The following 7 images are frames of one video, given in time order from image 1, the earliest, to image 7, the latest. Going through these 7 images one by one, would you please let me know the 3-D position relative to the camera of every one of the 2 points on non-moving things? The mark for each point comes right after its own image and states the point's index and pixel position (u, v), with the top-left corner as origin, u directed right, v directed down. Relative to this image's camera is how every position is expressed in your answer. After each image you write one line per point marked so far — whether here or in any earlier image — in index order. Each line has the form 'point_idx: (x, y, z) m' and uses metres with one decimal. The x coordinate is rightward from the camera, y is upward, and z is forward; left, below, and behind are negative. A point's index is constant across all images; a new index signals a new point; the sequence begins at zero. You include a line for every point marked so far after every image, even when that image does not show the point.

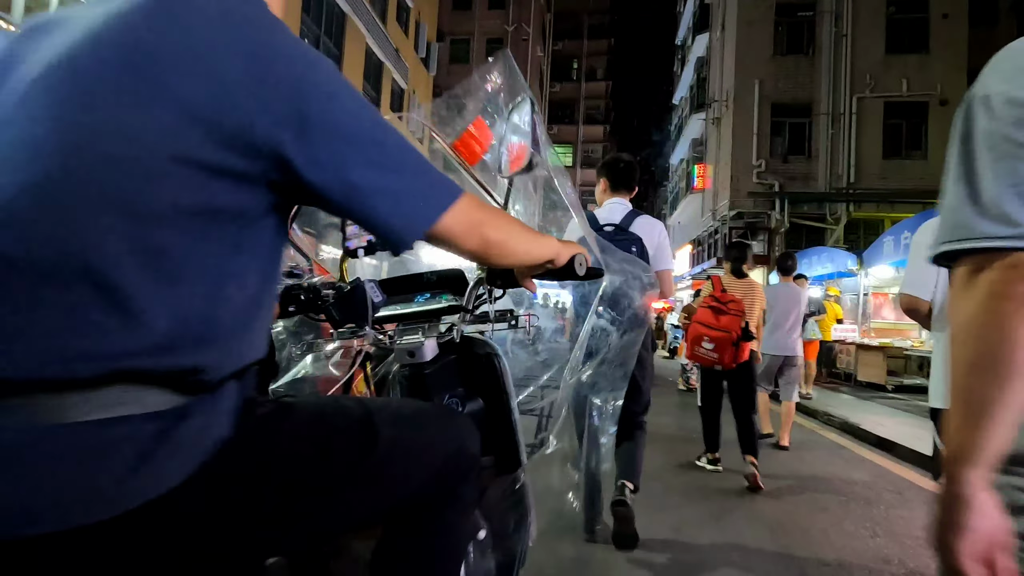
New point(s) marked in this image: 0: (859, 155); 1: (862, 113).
0: (+10.3, +4.0, +18.4) m
1: (+10.4, +5.2, +18.4) m
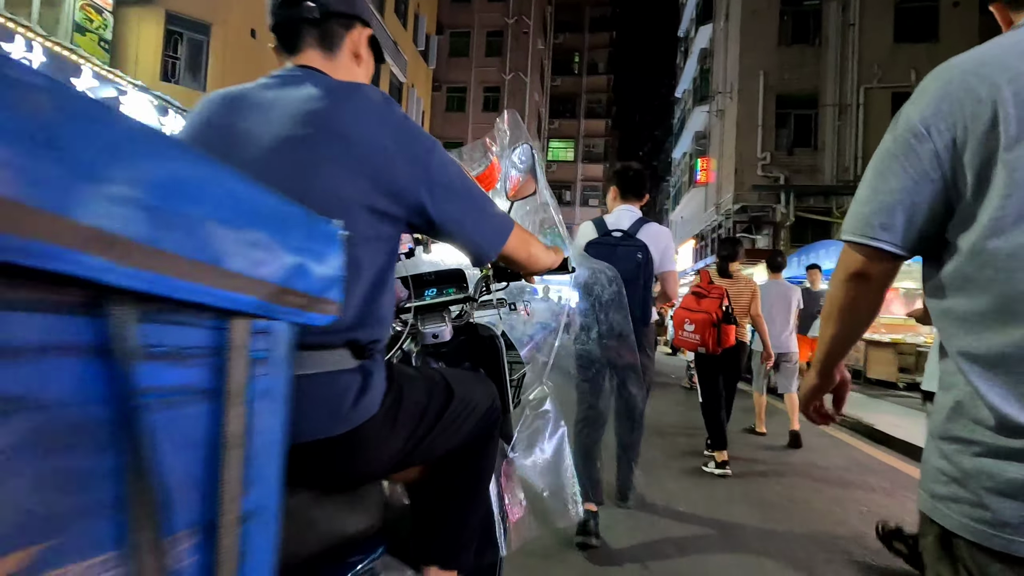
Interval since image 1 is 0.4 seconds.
0: (+10.3, +4.1, +18.0) m
1: (+10.4, +5.3, +18.0) m
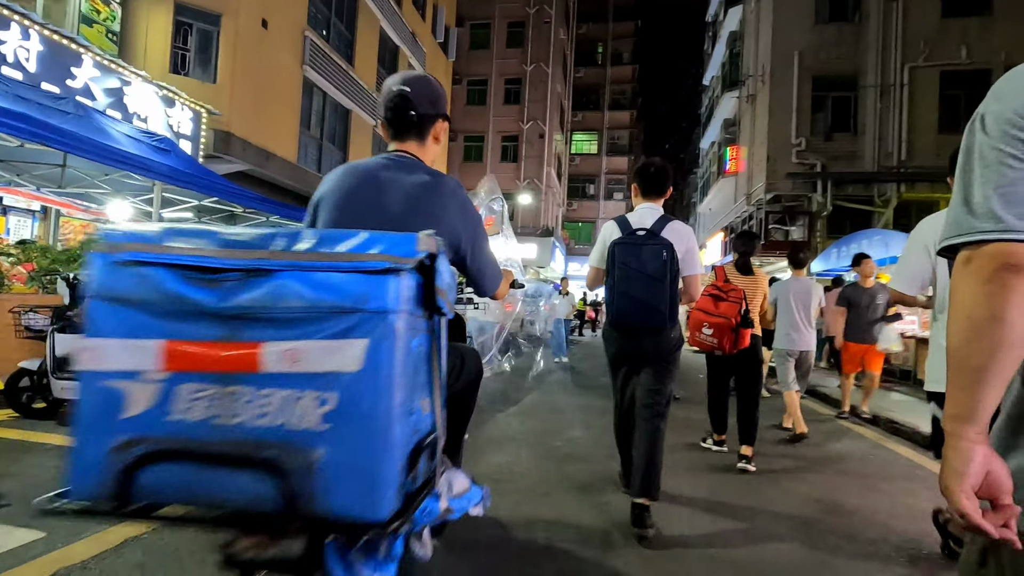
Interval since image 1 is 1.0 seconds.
0: (+10.9, +4.3, +16.9) m
1: (+10.9, +5.5, +16.9) m
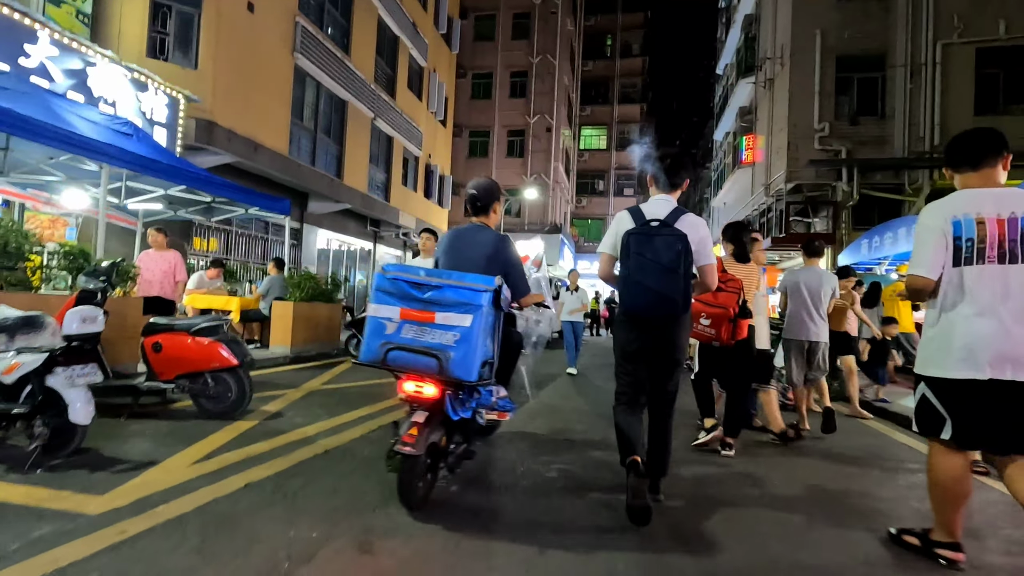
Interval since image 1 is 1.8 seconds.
0: (+10.9, +4.5, +15.7) m
1: (+11.0, +5.7, +15.7) m
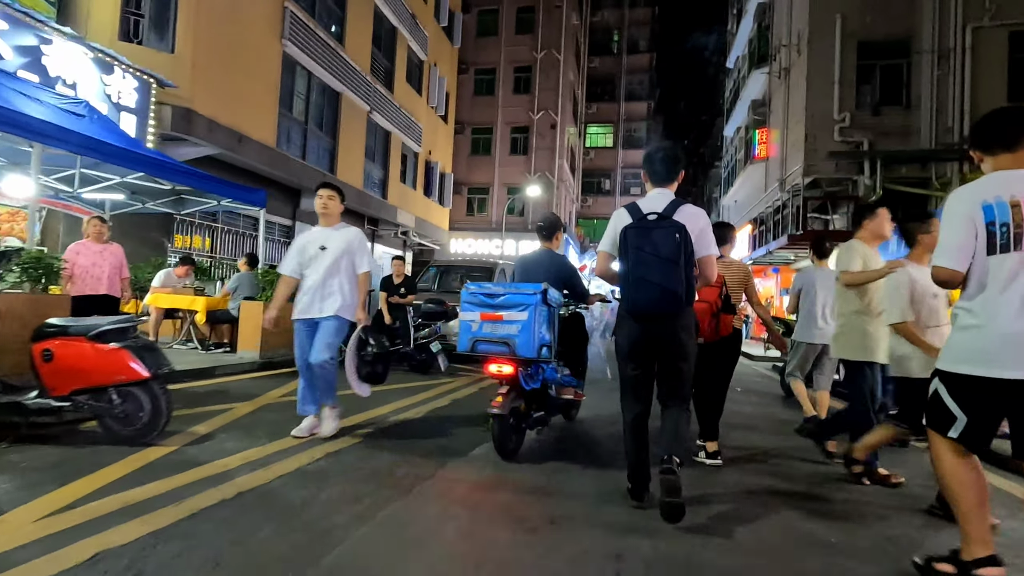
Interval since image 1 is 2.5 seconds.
0: (+10.9, +4.4, +14.6) m
1: (+11.0, +5.7, +14.6) m
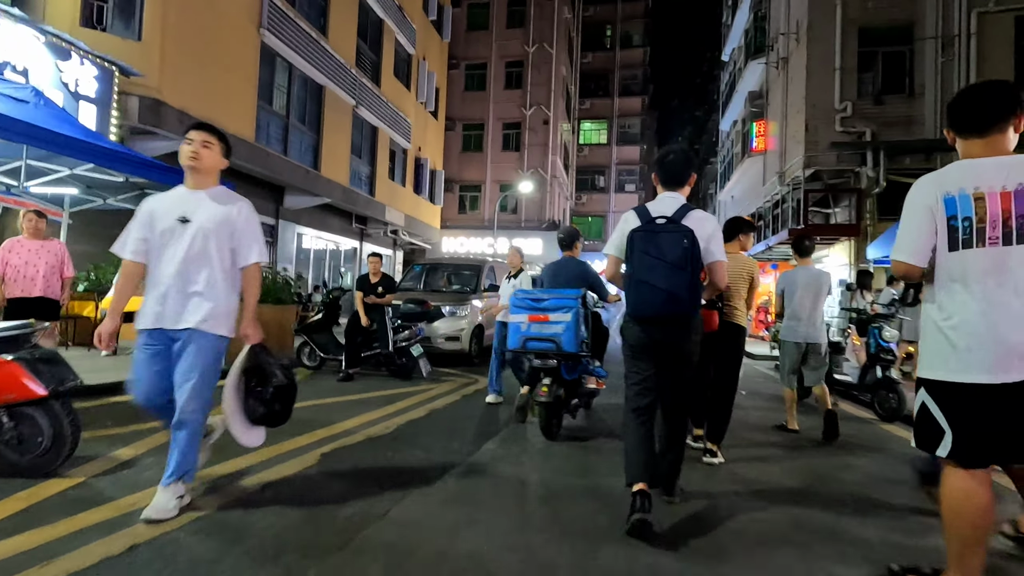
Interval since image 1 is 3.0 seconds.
0: (+10.7, +4.6, +14.1) m
1: (+10.7, +5.8, +14.1) m
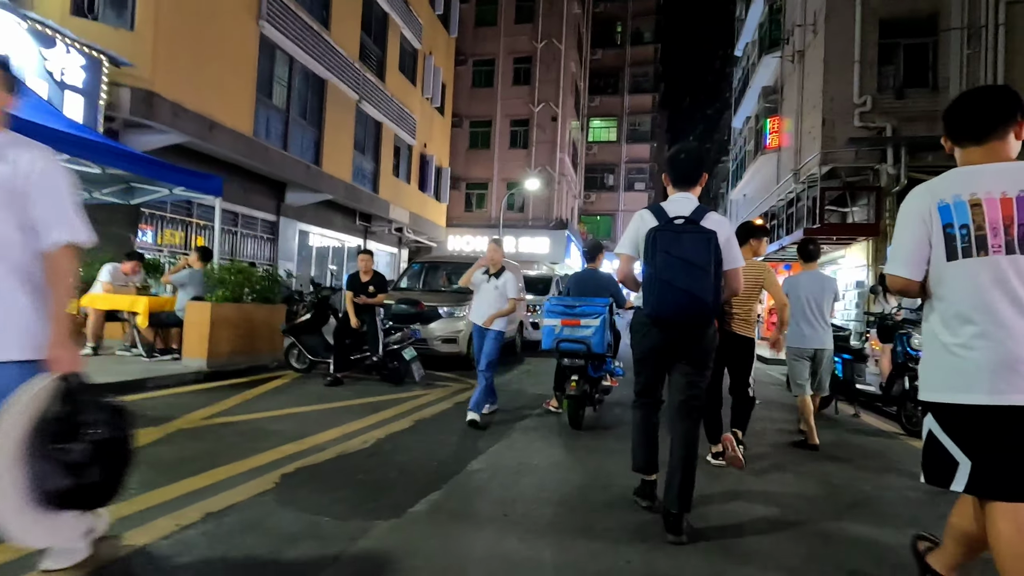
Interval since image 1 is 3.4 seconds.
0: (+10.8, +4.5, +13.4) m
1: (+10.8, +5.7, +13.4) m
